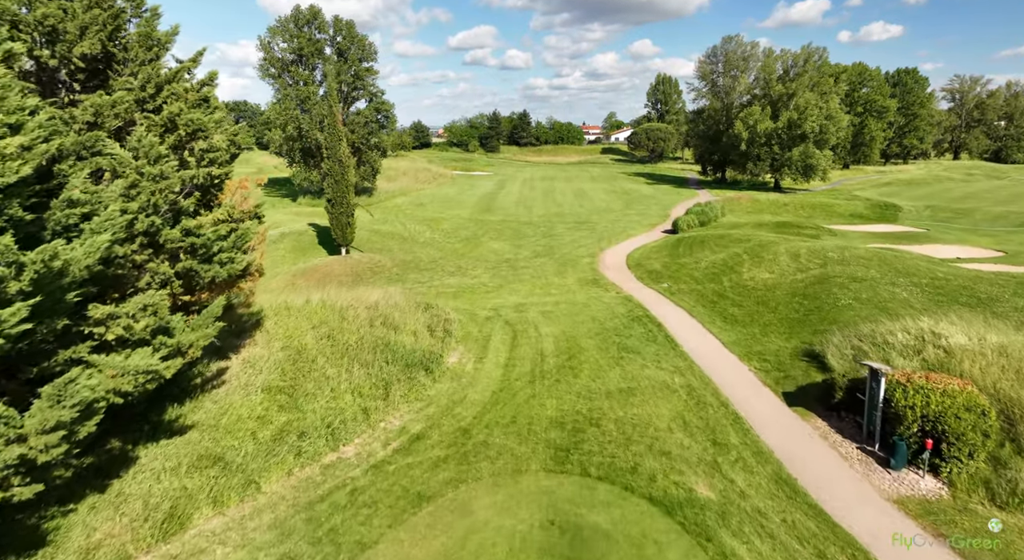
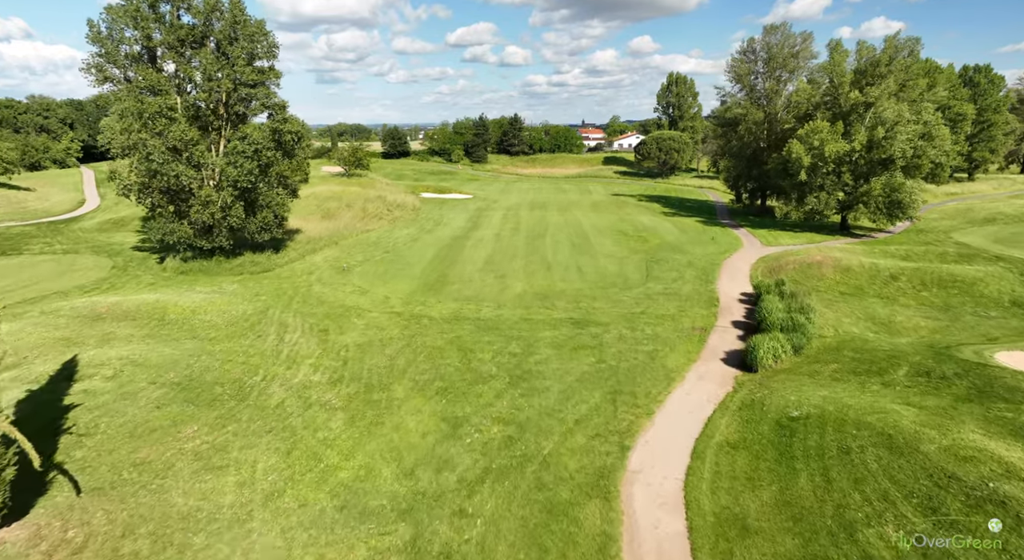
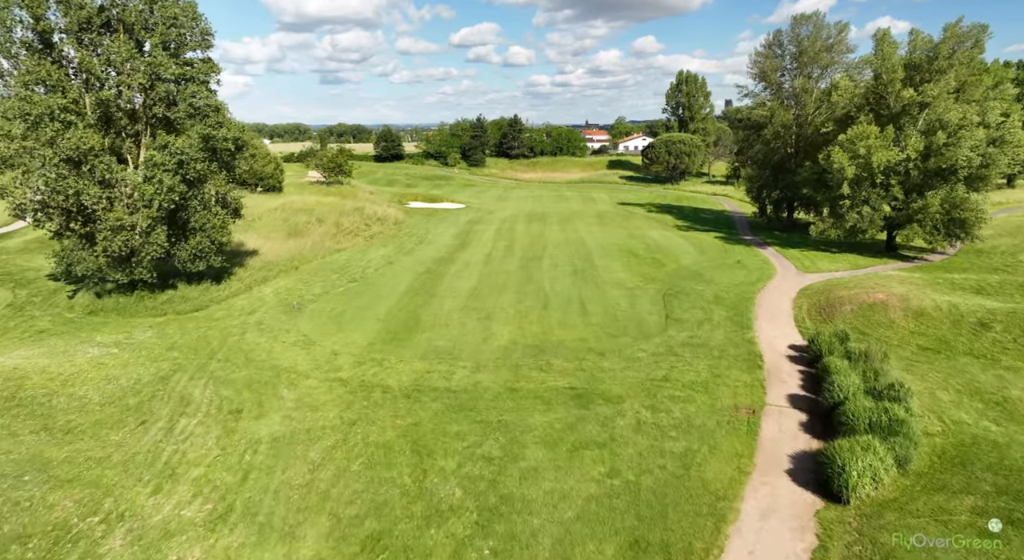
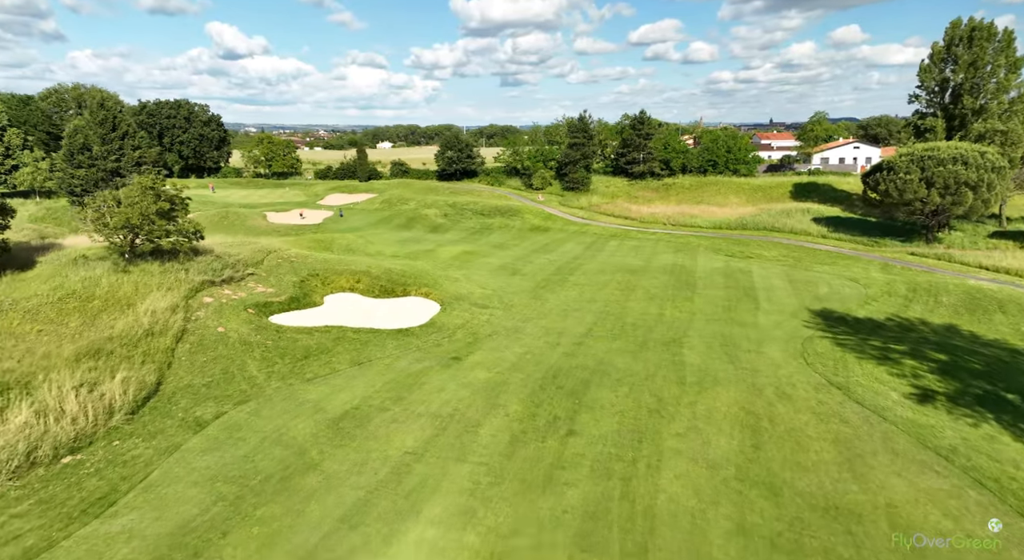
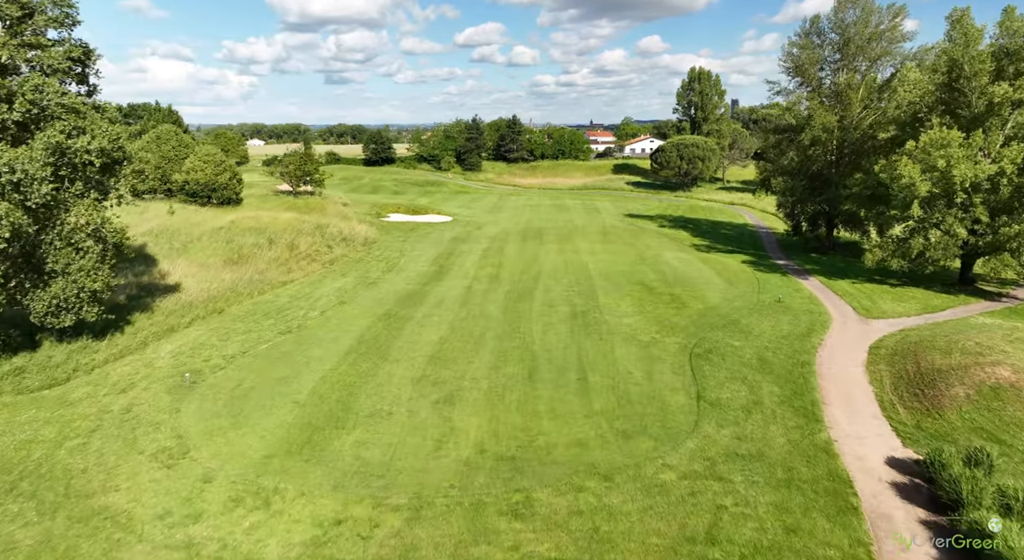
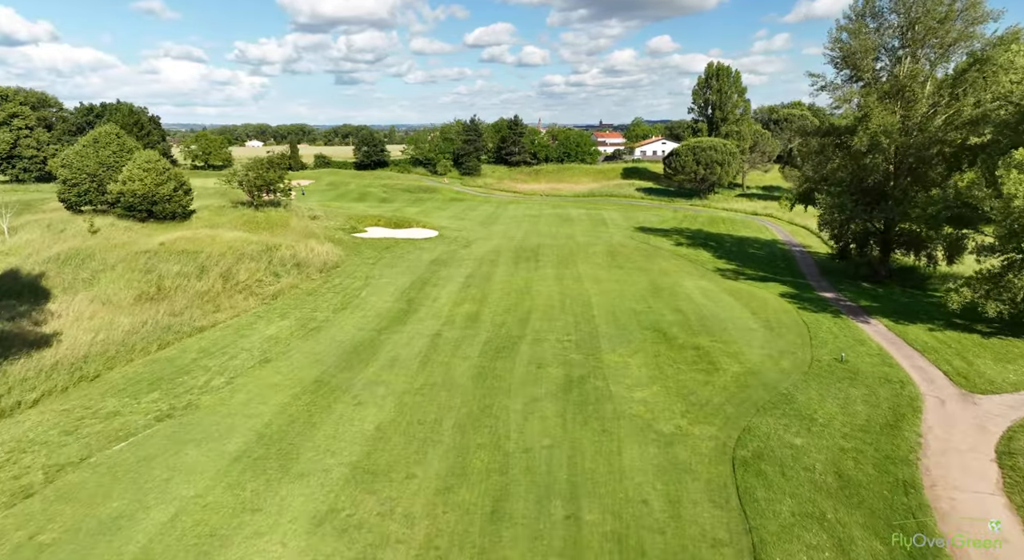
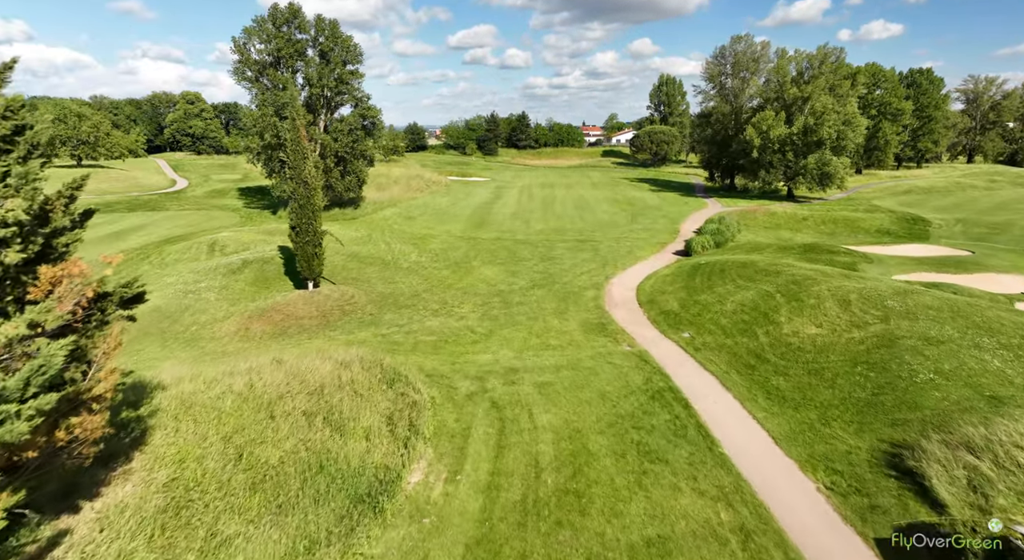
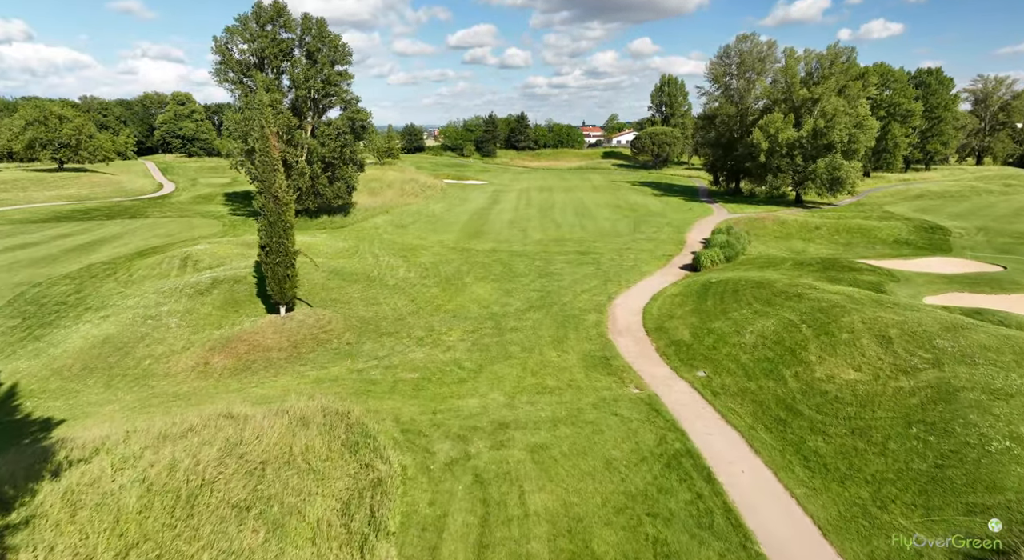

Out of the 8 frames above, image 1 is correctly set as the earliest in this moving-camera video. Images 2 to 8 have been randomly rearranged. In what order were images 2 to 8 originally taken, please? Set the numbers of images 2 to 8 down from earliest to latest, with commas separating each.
7, 8, 2, 3, 5, 6, 4
